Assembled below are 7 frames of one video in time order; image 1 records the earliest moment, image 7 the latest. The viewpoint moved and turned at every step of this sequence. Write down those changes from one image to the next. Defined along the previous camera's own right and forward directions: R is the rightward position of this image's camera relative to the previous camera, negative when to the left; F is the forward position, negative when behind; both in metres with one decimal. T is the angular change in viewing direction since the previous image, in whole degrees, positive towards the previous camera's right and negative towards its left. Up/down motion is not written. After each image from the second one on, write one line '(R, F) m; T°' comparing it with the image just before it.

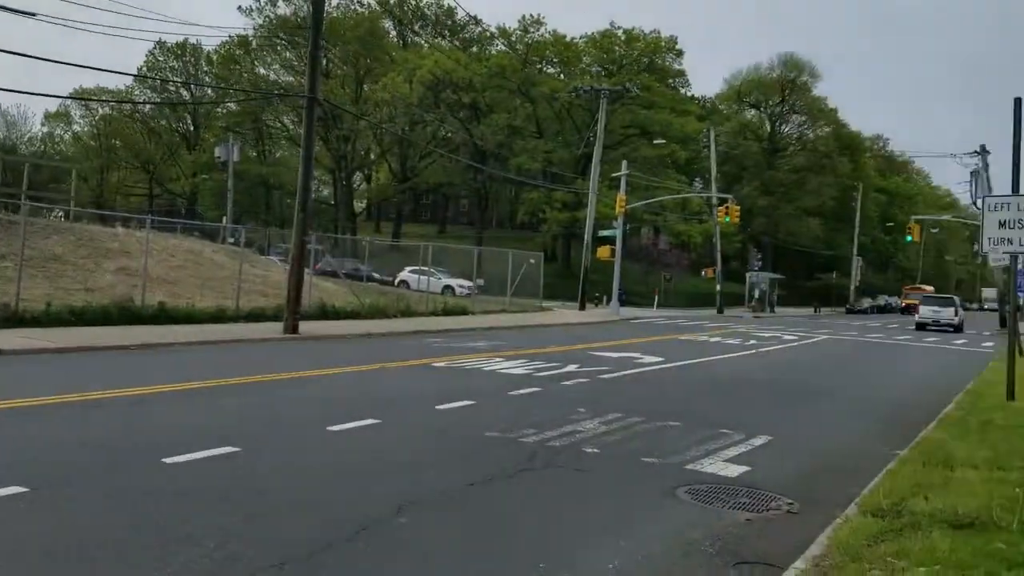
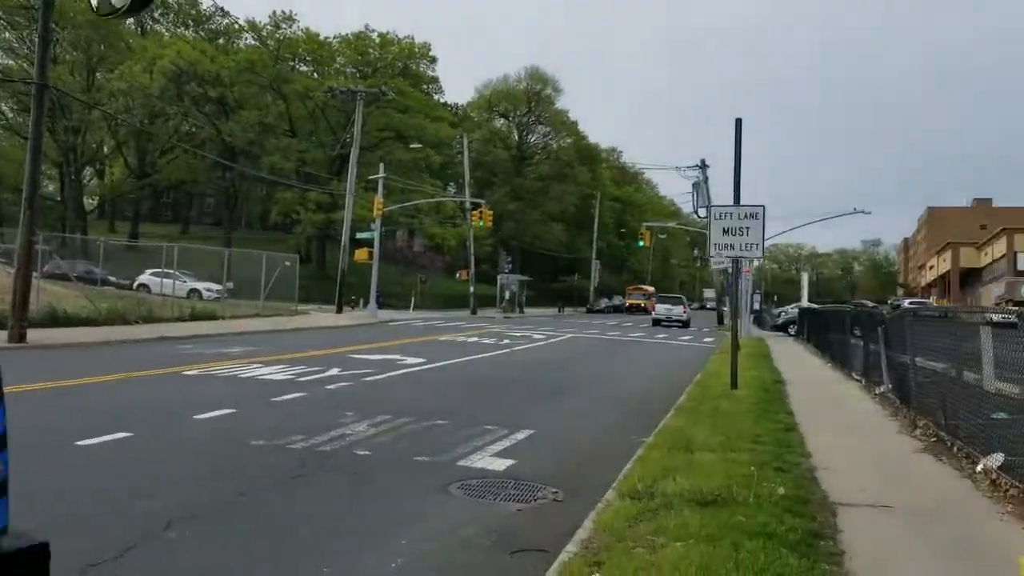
(-0.3, -0.1) m; +16°
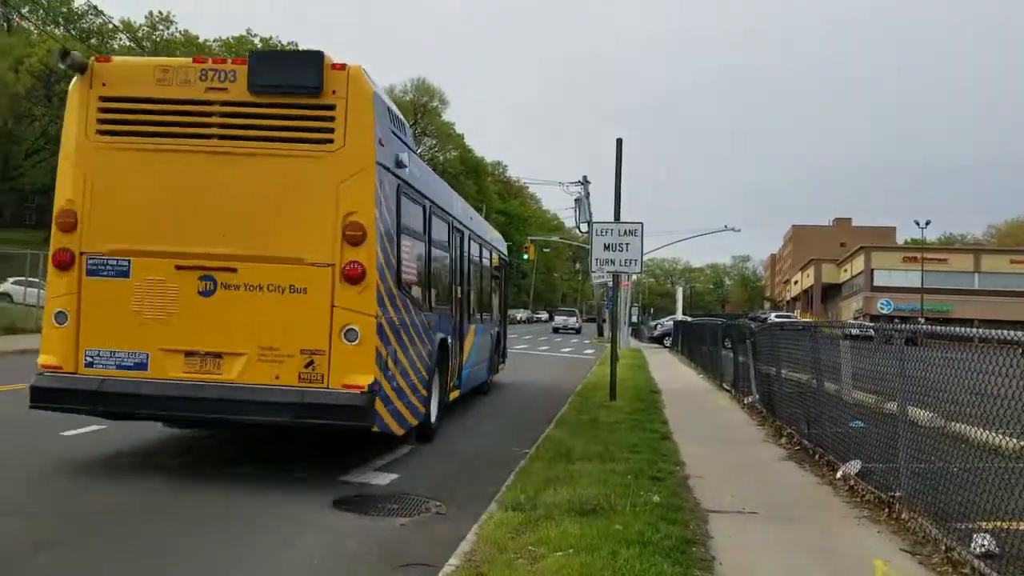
(0.0, -0.1) m; +7°
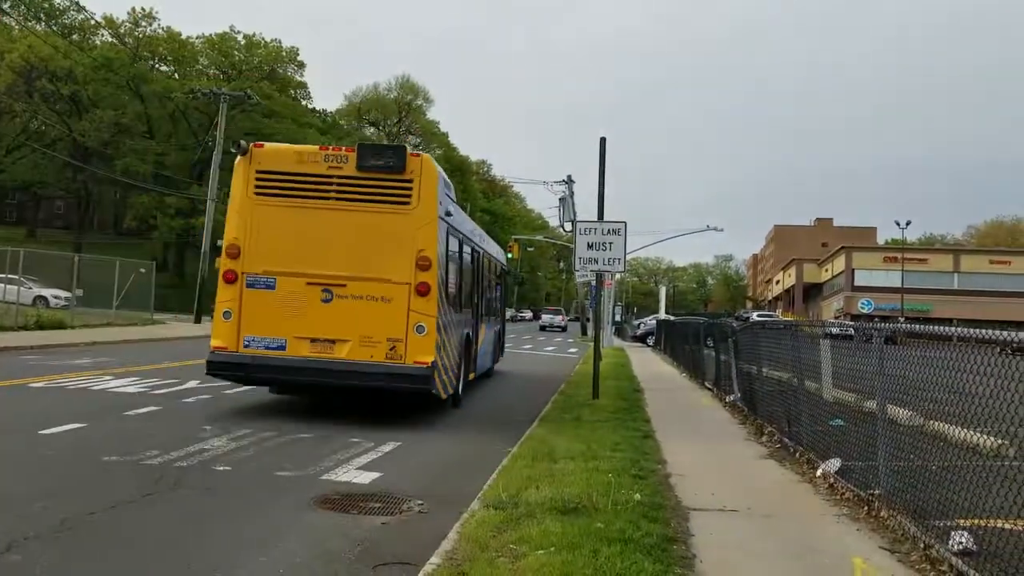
(0.0, 0.0) m; +1°
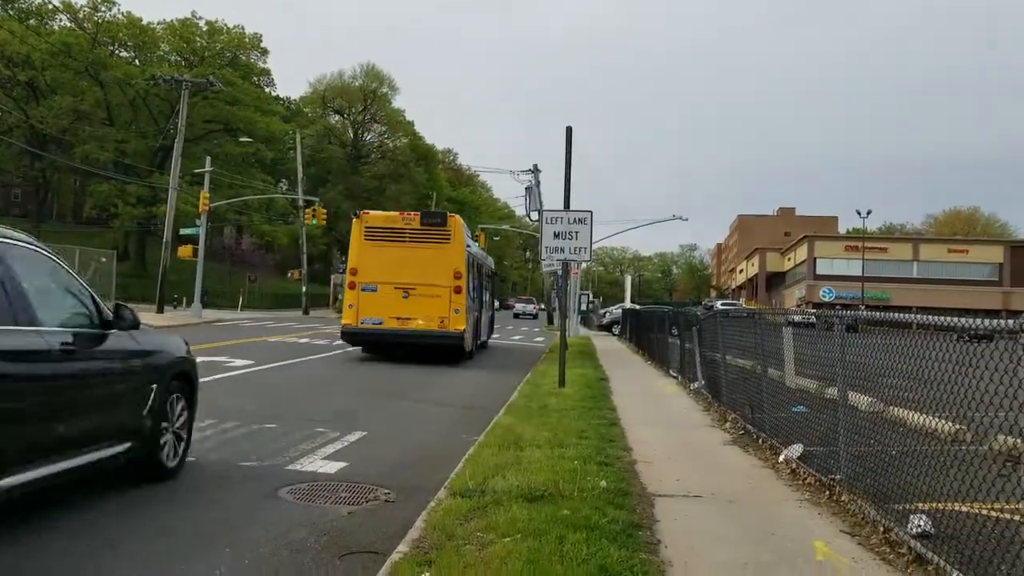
(0.0, 0.0) m; +2°
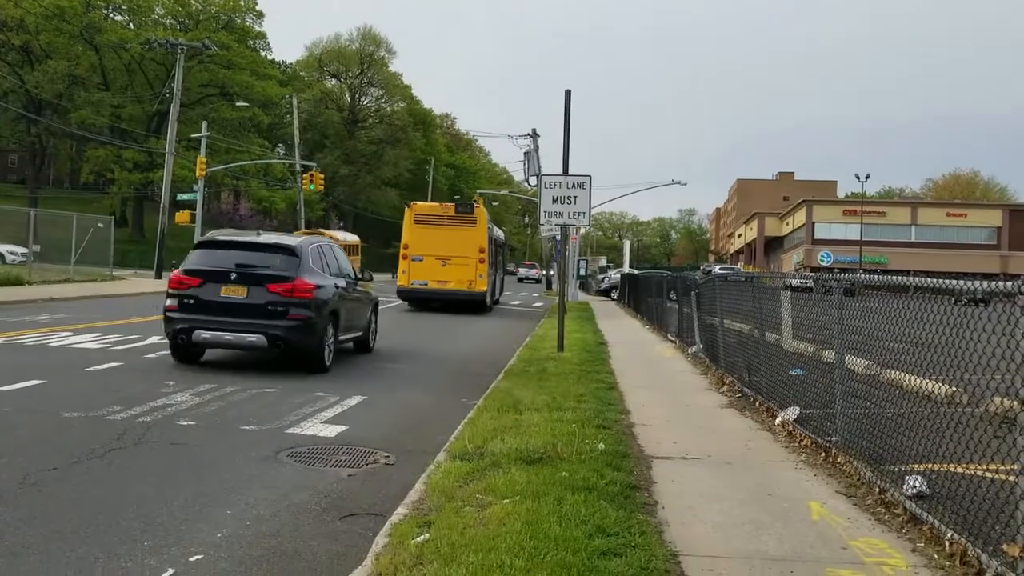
(0.0, 0.0) m; 0°
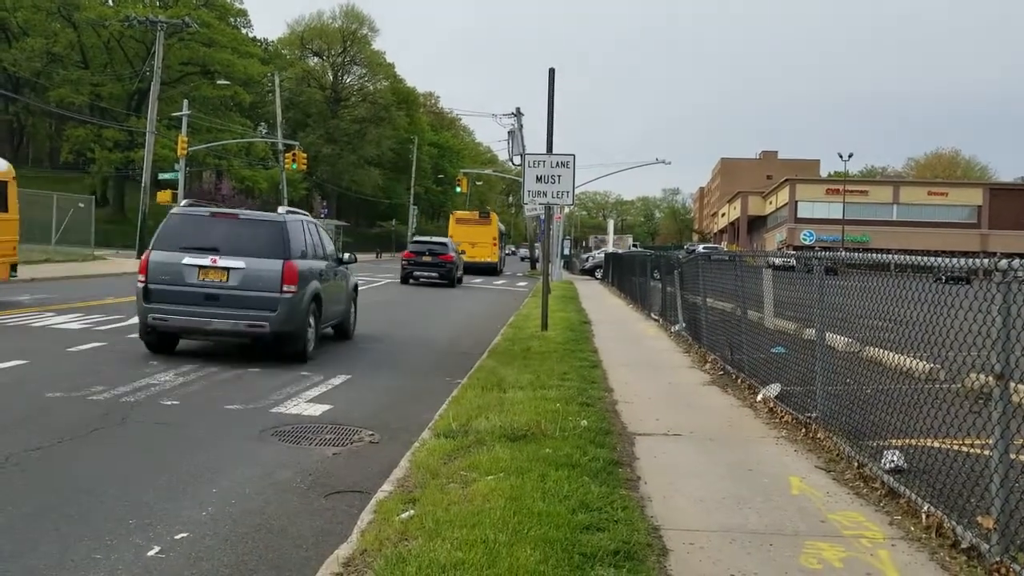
(0.0, 0.0) m; +1°
